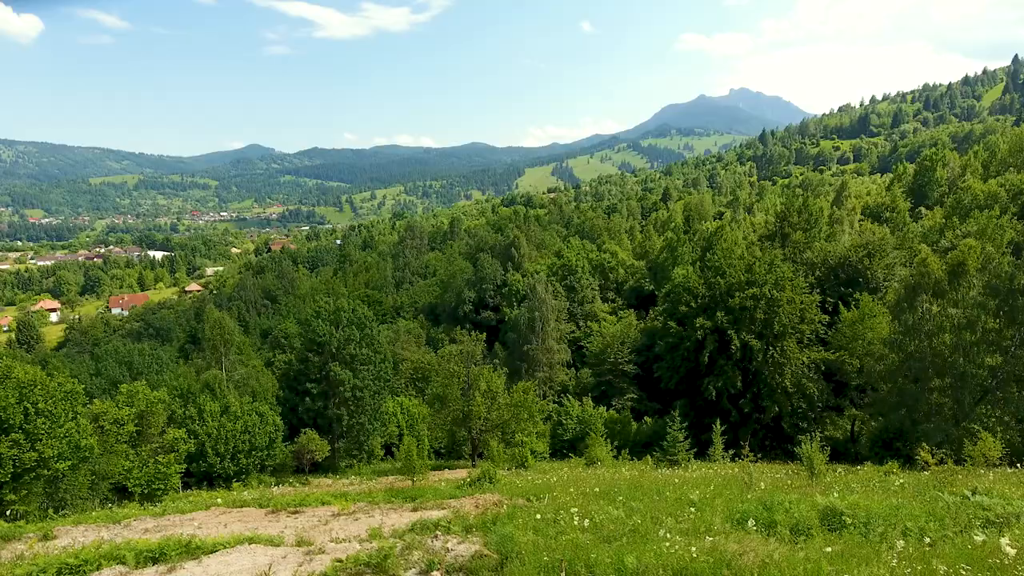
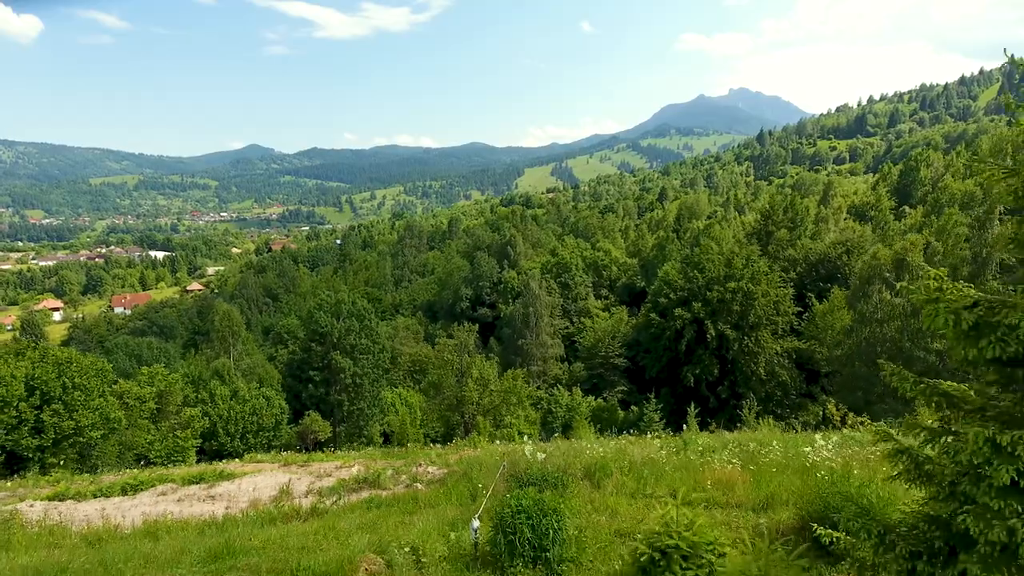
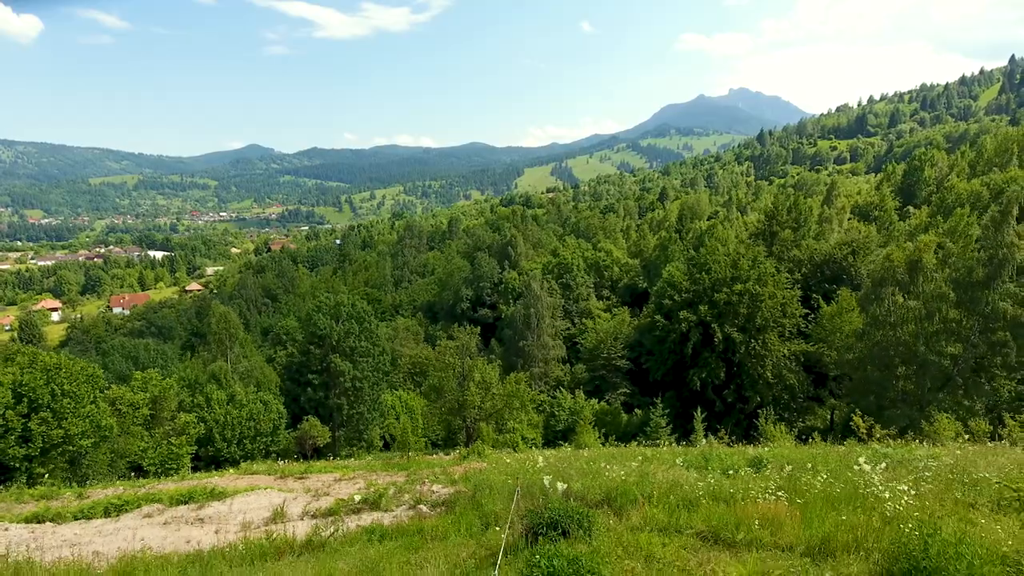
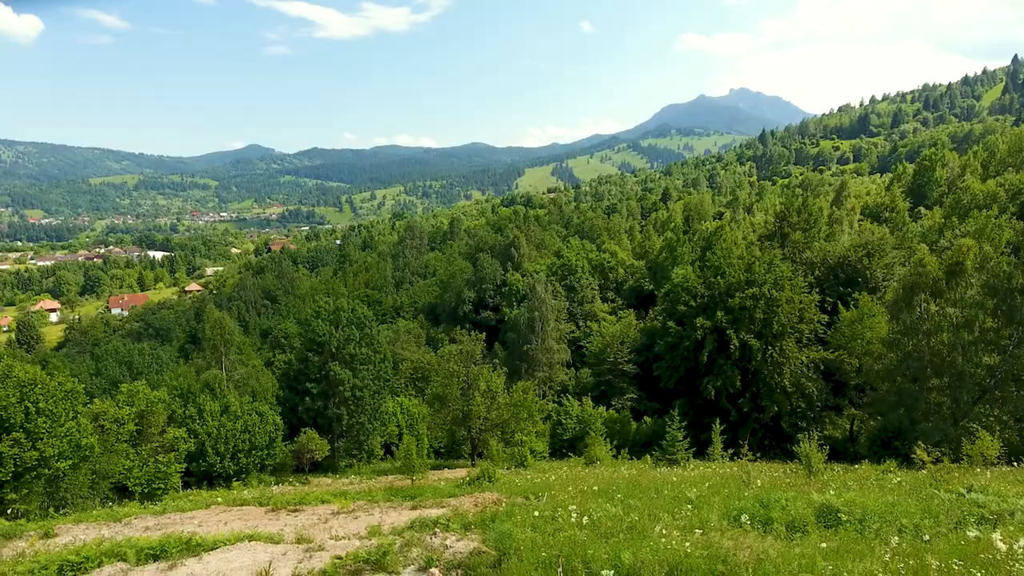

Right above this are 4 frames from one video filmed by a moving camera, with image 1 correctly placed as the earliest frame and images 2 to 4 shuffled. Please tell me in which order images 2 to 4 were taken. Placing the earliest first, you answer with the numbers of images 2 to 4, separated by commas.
4, 3, 2
